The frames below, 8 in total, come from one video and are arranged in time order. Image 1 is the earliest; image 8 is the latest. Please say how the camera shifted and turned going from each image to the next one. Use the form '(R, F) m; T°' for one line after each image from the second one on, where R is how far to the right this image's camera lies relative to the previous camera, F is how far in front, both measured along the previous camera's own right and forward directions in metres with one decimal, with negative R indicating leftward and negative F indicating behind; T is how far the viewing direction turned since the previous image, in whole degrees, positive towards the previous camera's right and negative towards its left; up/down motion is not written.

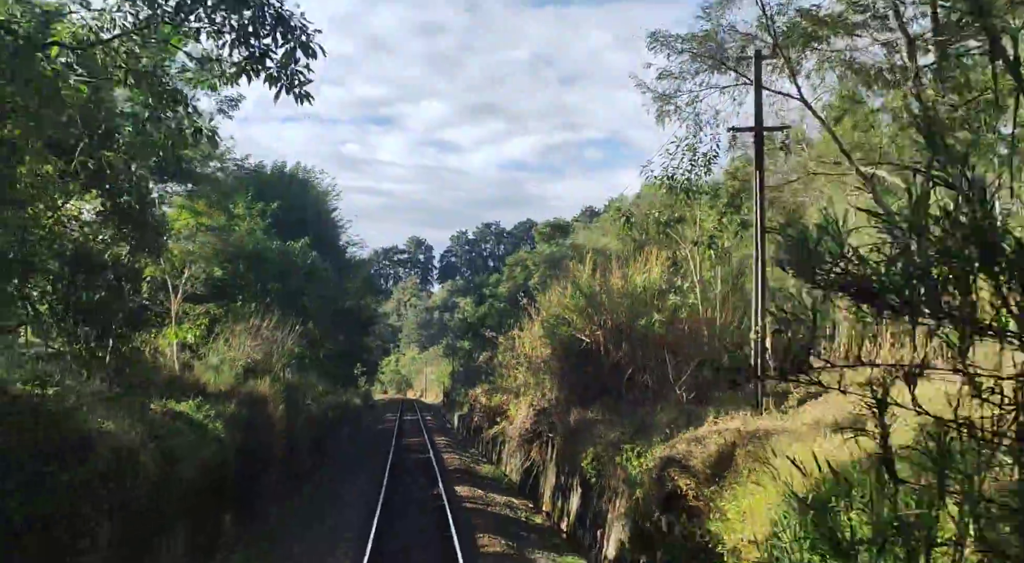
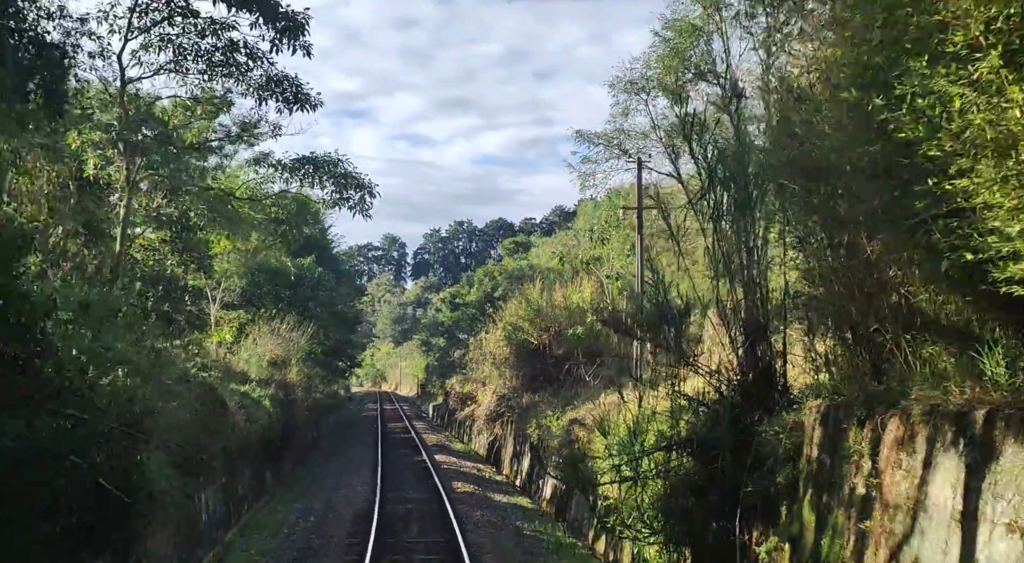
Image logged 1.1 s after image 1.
(+0.1, -7.1) m; +2°
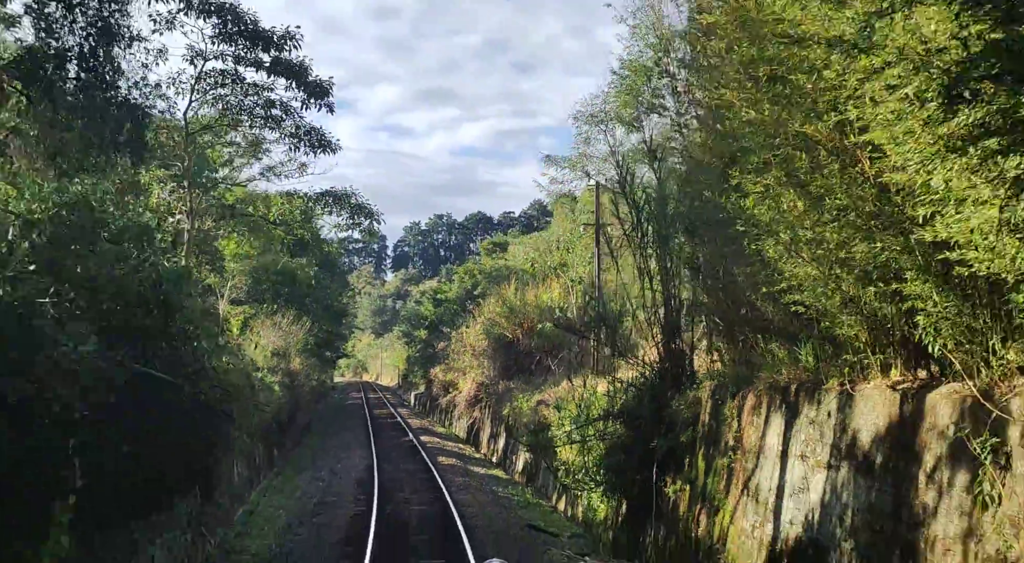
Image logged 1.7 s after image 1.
(0.0, -3.8) m; +1°
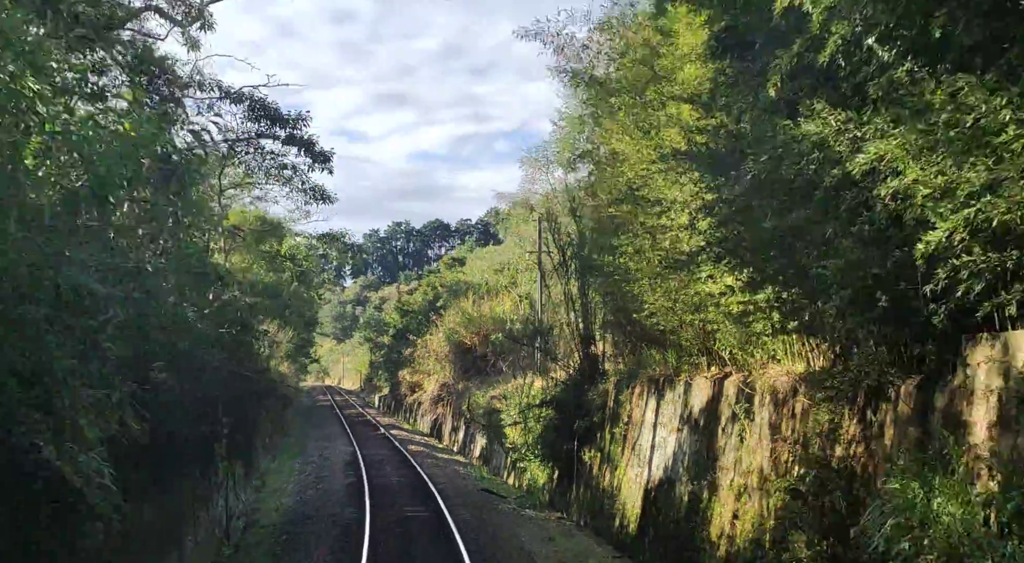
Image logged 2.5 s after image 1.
(0.0, -5.1) m; +3°
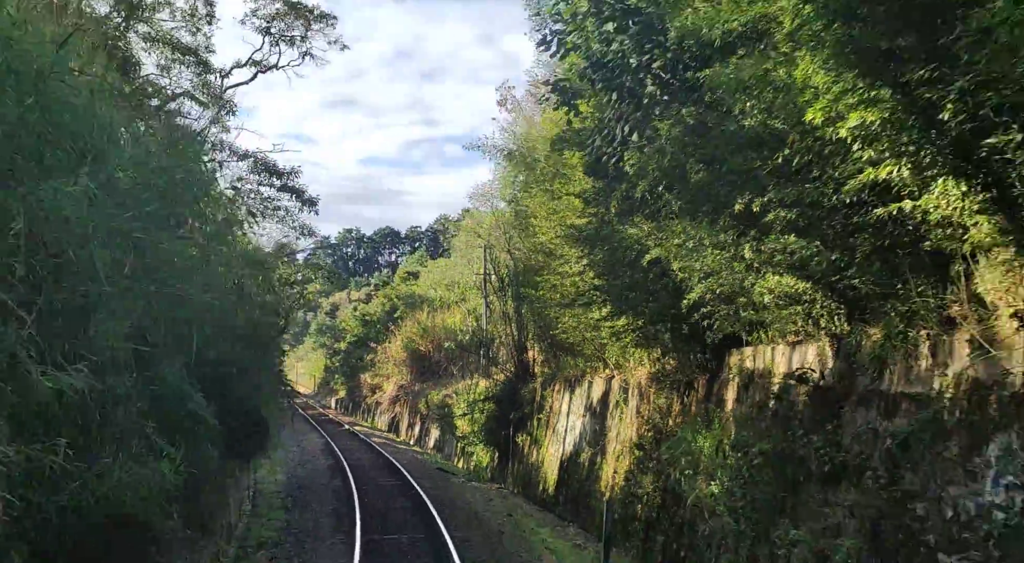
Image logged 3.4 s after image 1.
(0.0, -5.4) m; +3°
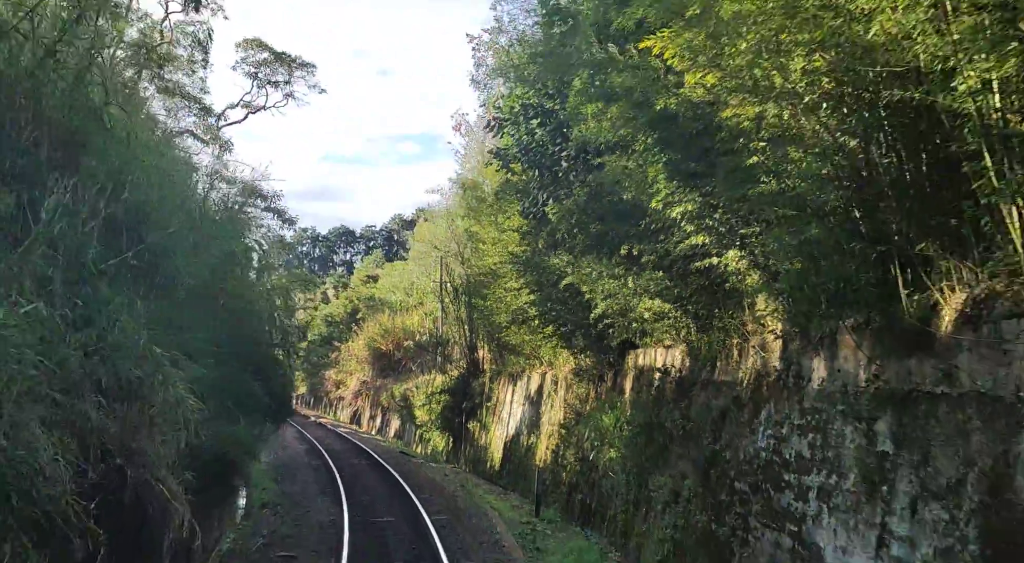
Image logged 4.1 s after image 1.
(0.0, -4.2) m; +3°
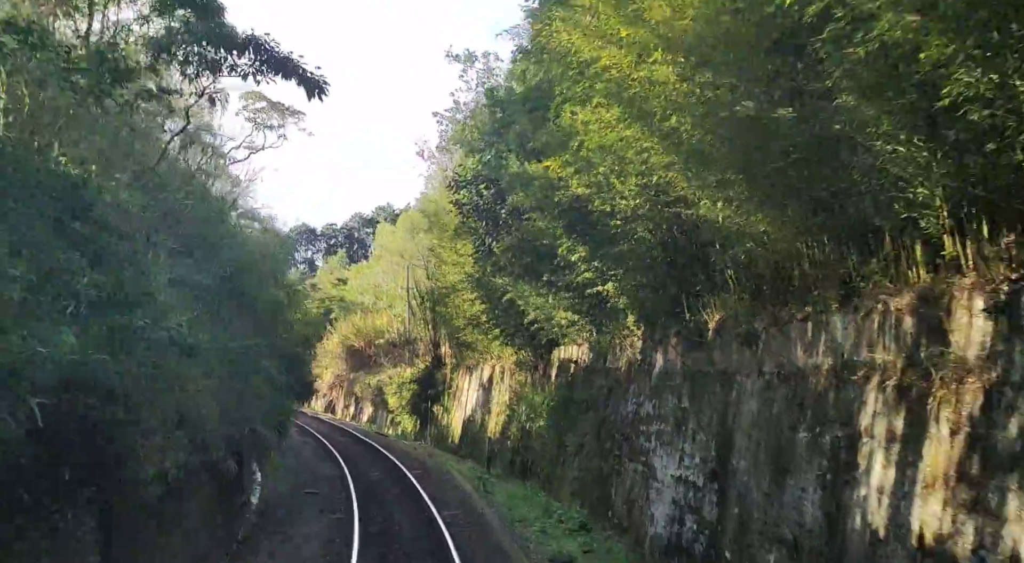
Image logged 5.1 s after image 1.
(+0.1, -5.9) m; +3°
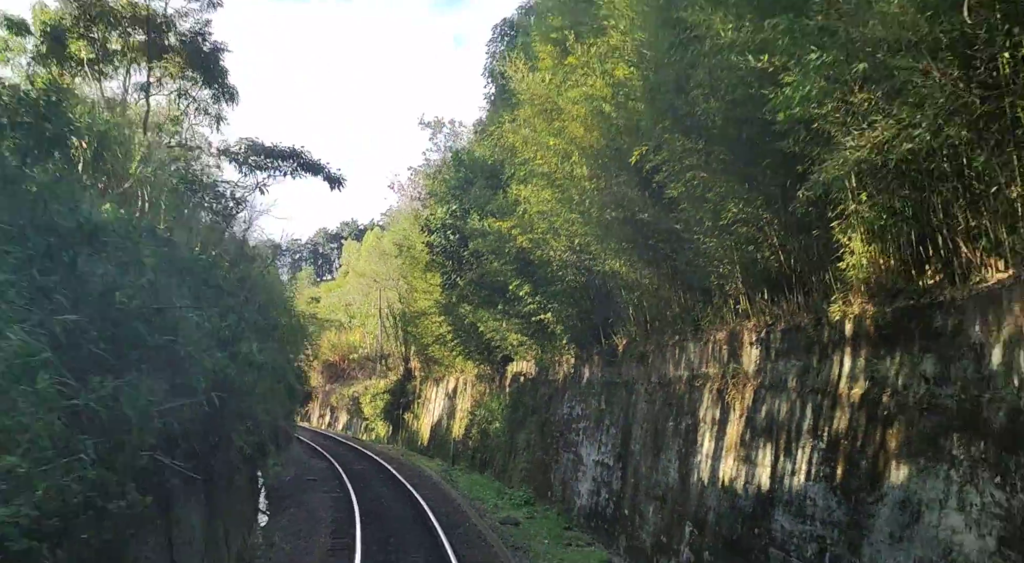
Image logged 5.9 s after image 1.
(0.0, -4.7) m; +2°
